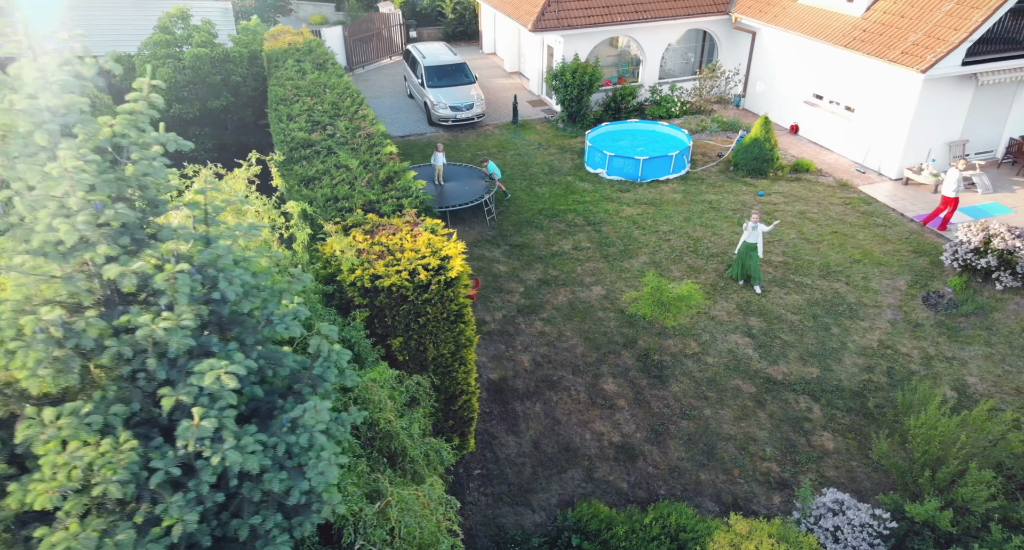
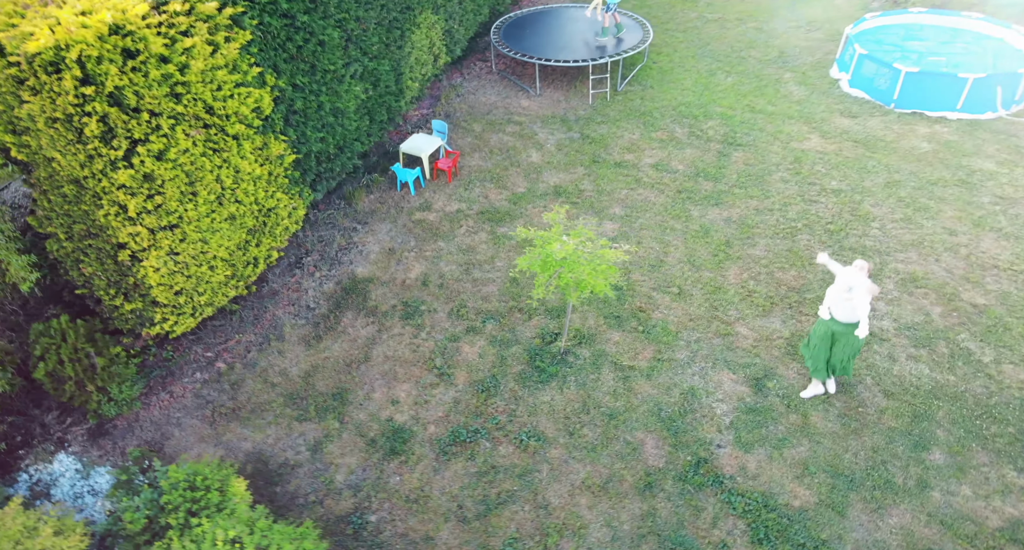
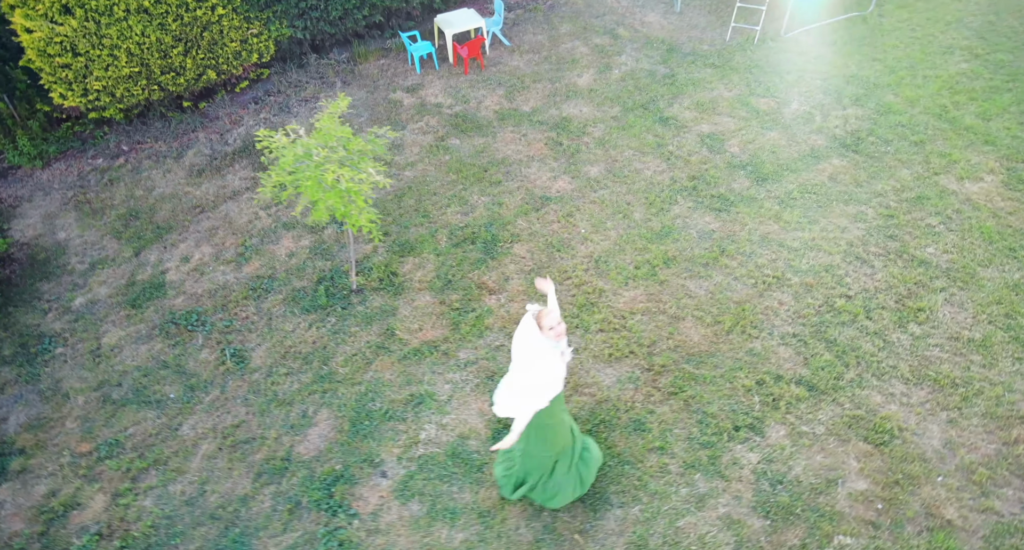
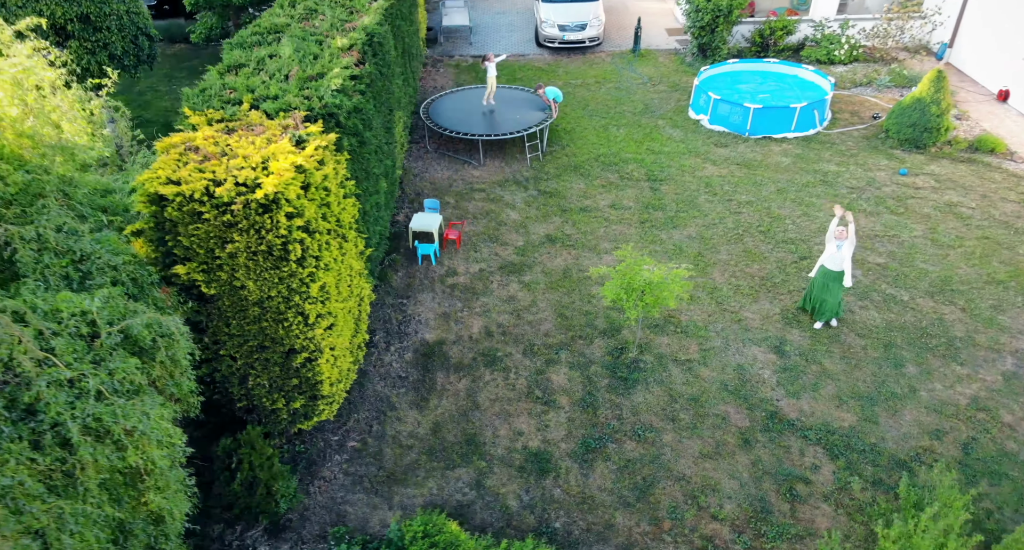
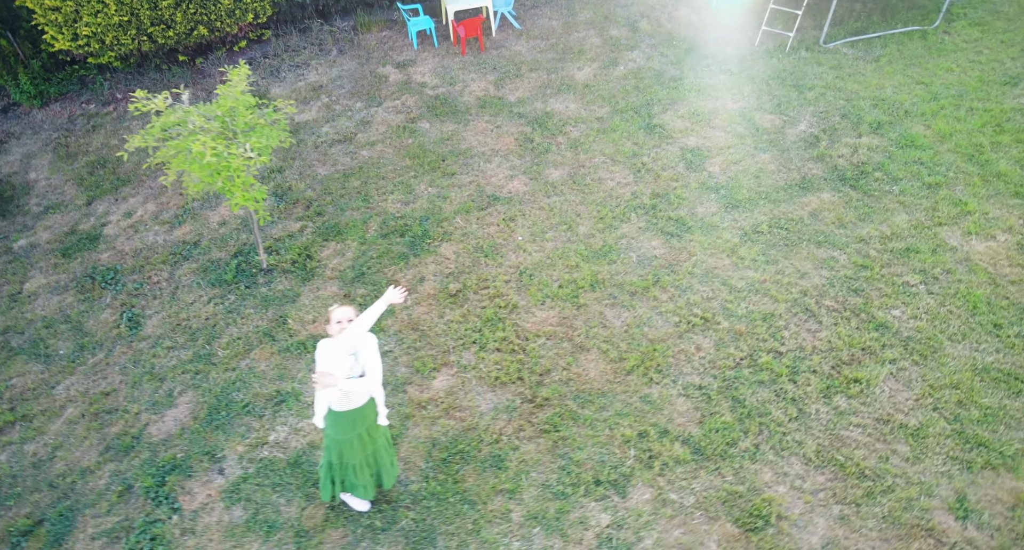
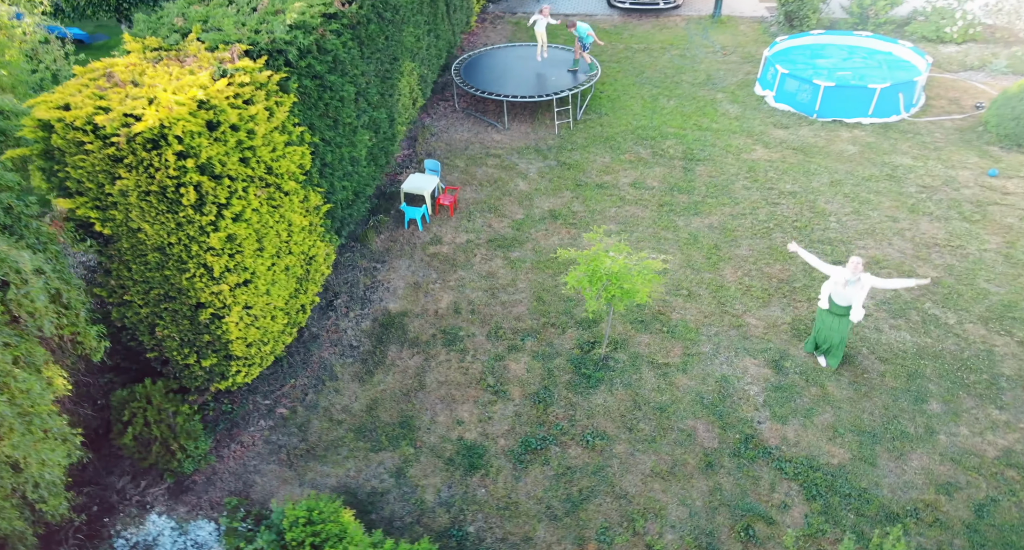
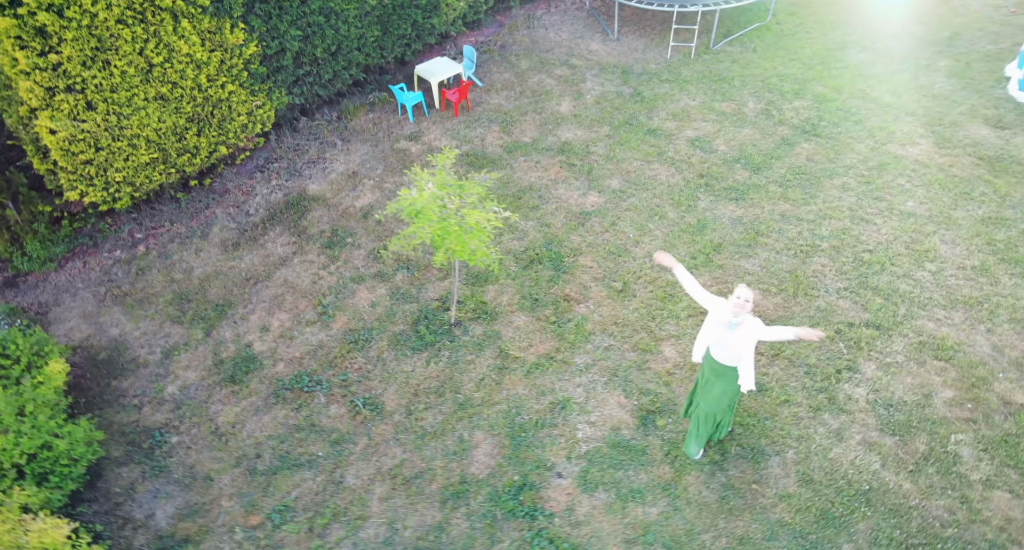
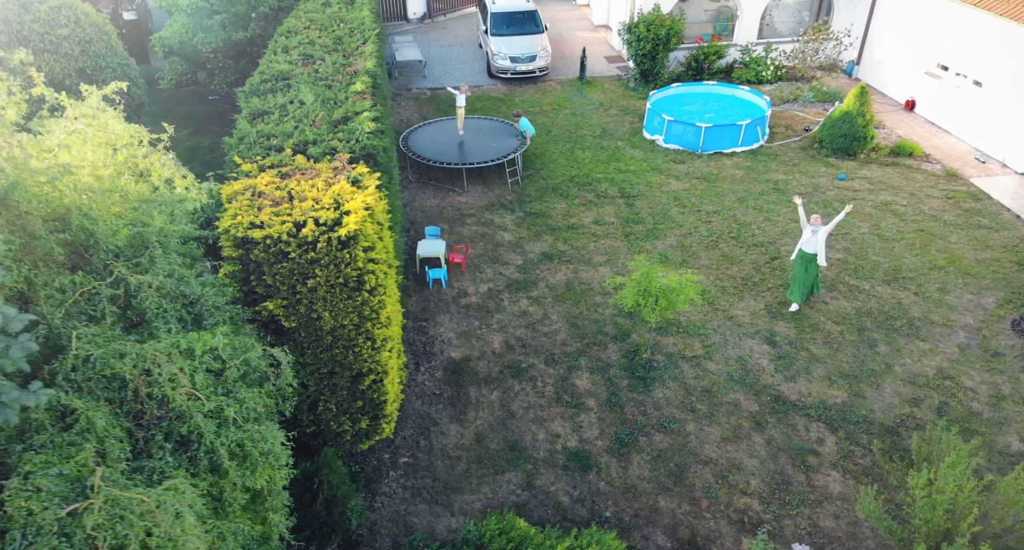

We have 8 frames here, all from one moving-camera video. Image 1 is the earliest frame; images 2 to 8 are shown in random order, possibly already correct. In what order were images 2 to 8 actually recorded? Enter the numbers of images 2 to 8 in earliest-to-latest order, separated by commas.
8, 4, 6, 2, 7, 3, 5
